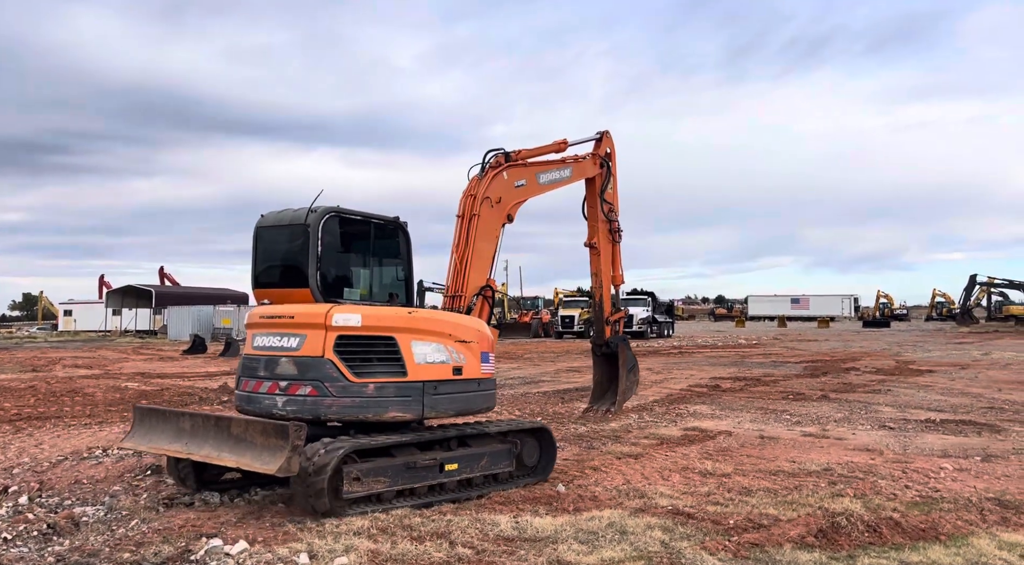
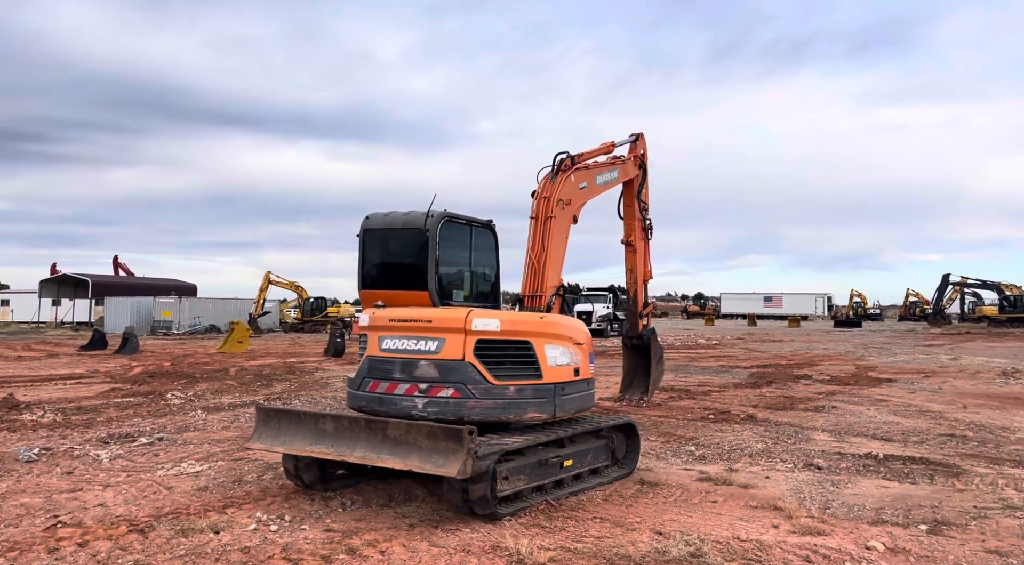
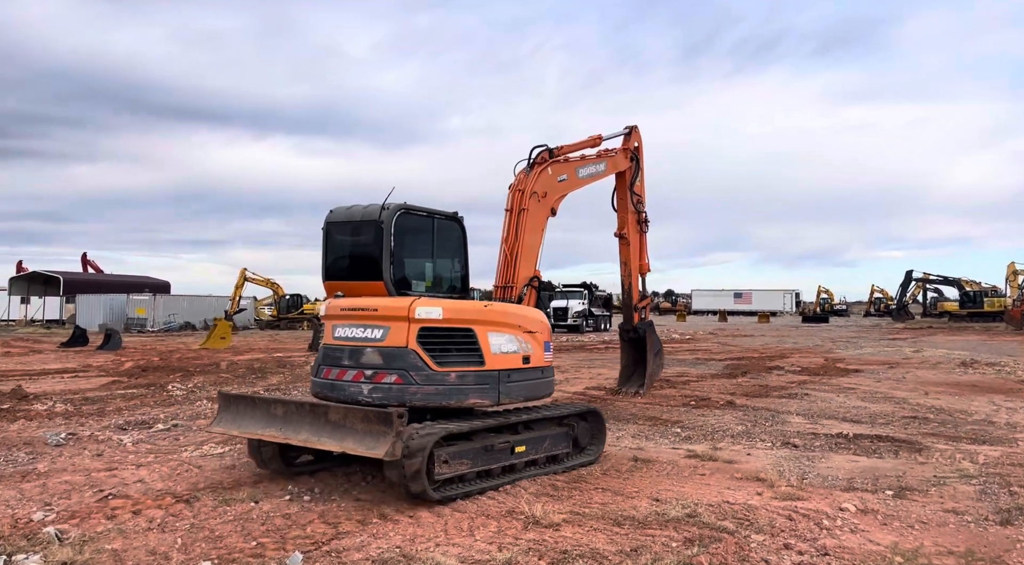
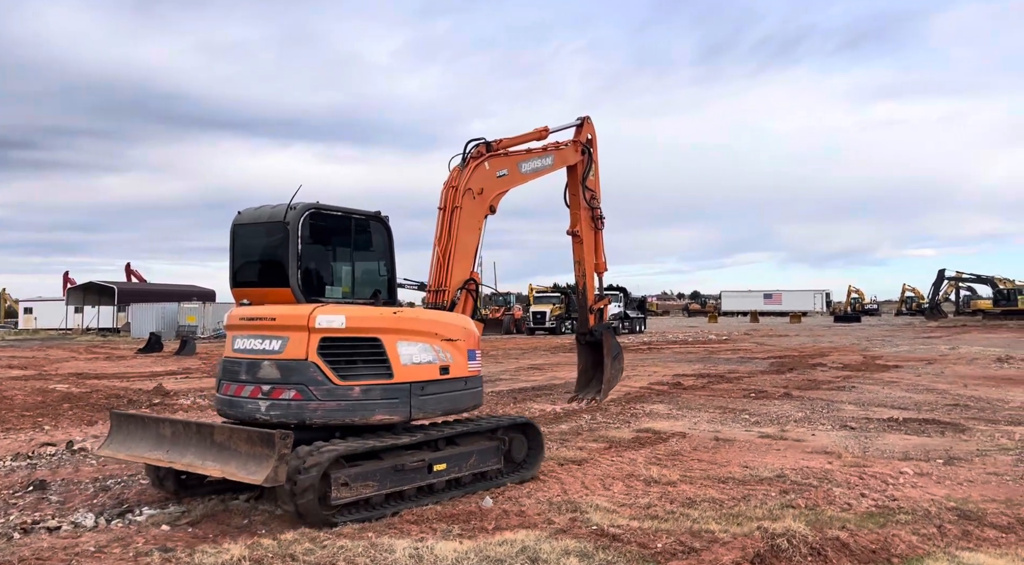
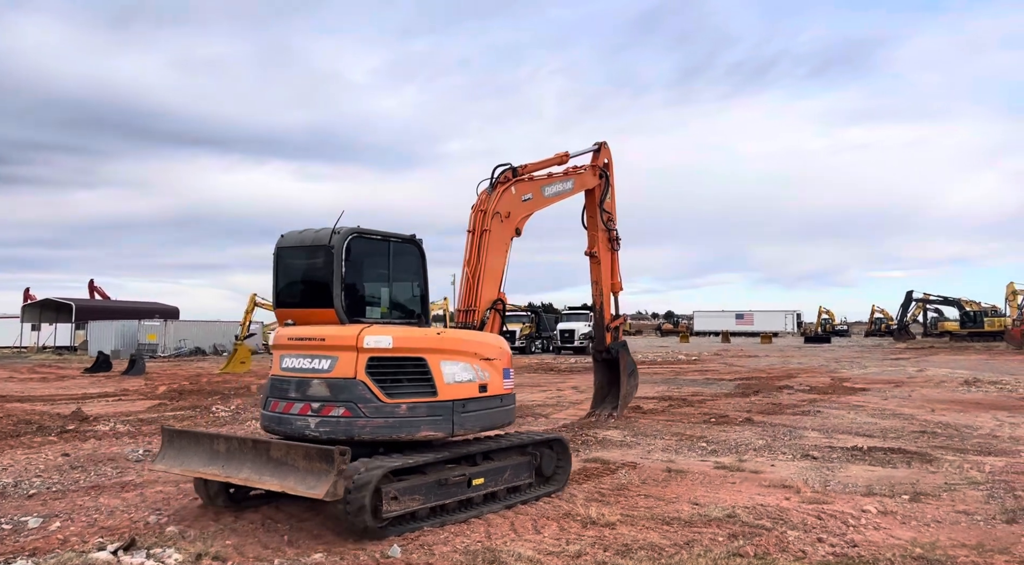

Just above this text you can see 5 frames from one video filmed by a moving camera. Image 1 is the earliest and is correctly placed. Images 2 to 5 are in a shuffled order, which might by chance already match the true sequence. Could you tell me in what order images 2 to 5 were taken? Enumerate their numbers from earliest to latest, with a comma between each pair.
4, 5, 3, 2
